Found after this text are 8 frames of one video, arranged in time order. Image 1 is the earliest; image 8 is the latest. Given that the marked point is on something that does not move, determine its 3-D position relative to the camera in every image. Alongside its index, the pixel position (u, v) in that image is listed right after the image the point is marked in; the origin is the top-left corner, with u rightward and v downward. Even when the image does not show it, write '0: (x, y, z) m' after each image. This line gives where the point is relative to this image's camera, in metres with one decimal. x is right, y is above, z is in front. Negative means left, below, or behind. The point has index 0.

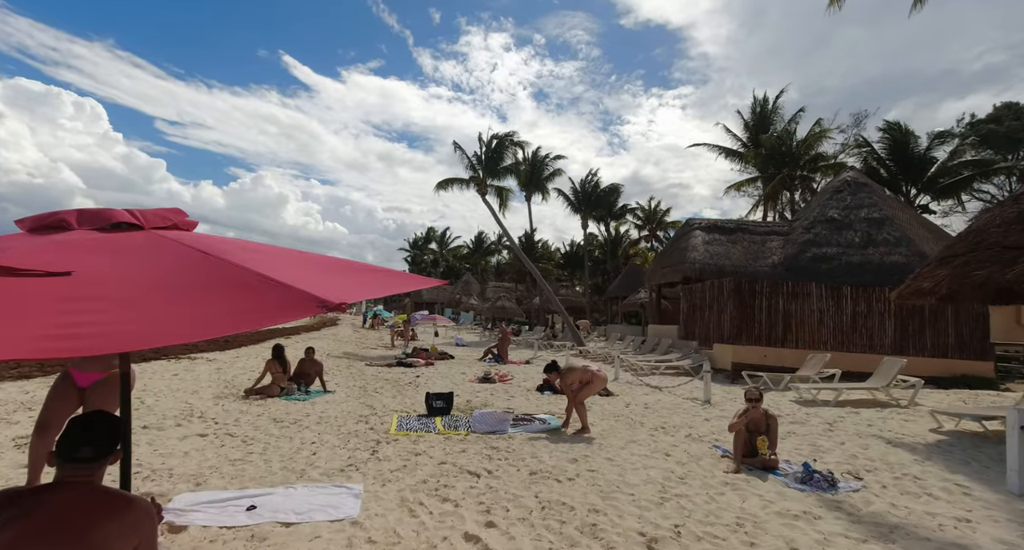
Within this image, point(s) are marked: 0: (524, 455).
0: (+0.1, -2.1, +5.5) m
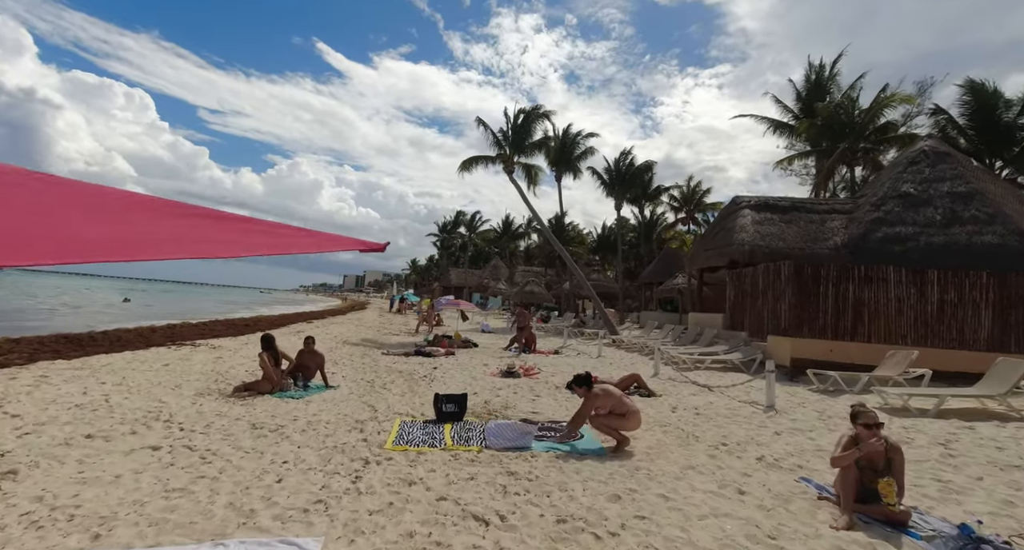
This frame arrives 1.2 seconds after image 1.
0: (+0.3, -1.9, +4.2) m
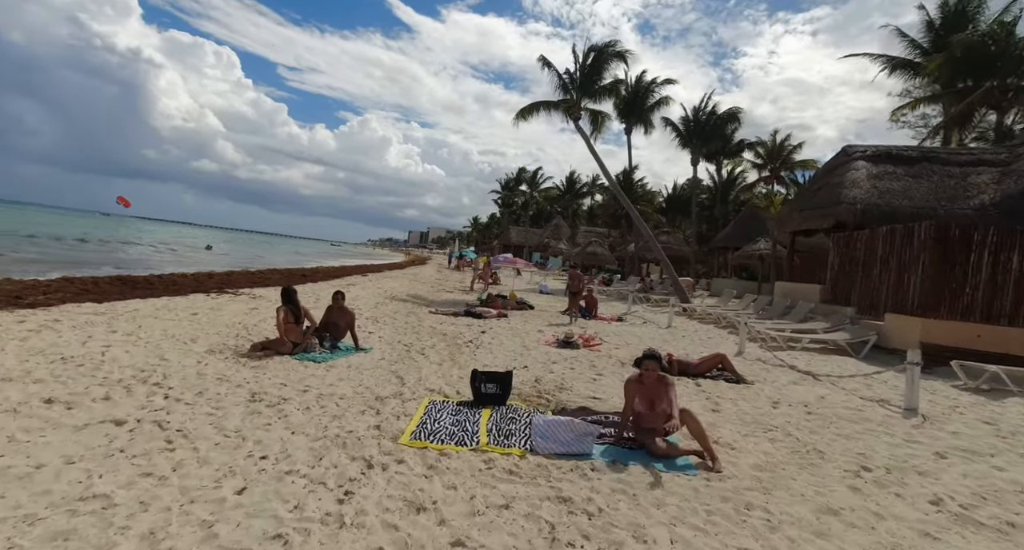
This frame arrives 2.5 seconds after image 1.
0: (+0.6, -1.5, +2.8) m
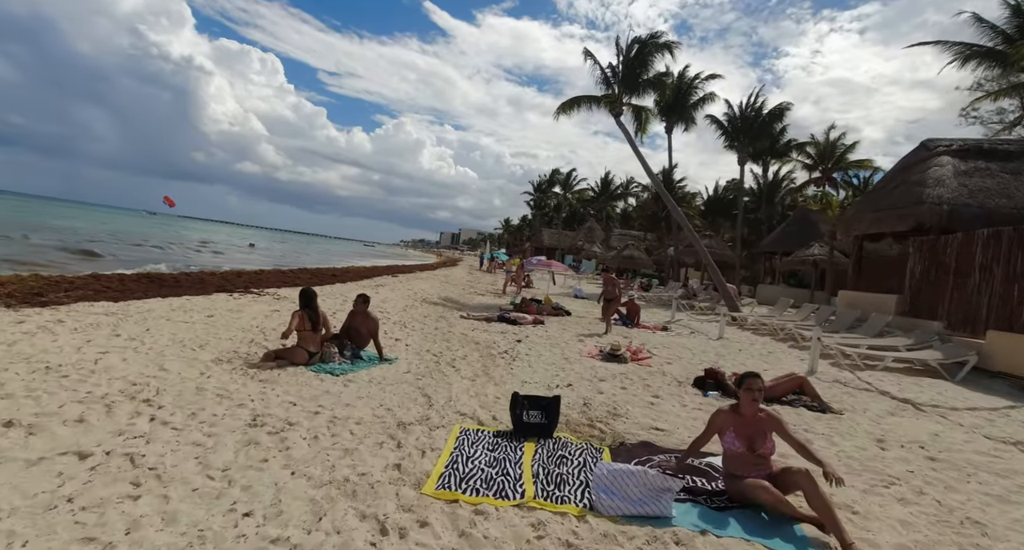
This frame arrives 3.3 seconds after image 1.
0: (+0.9, -1.6, +1.8) m
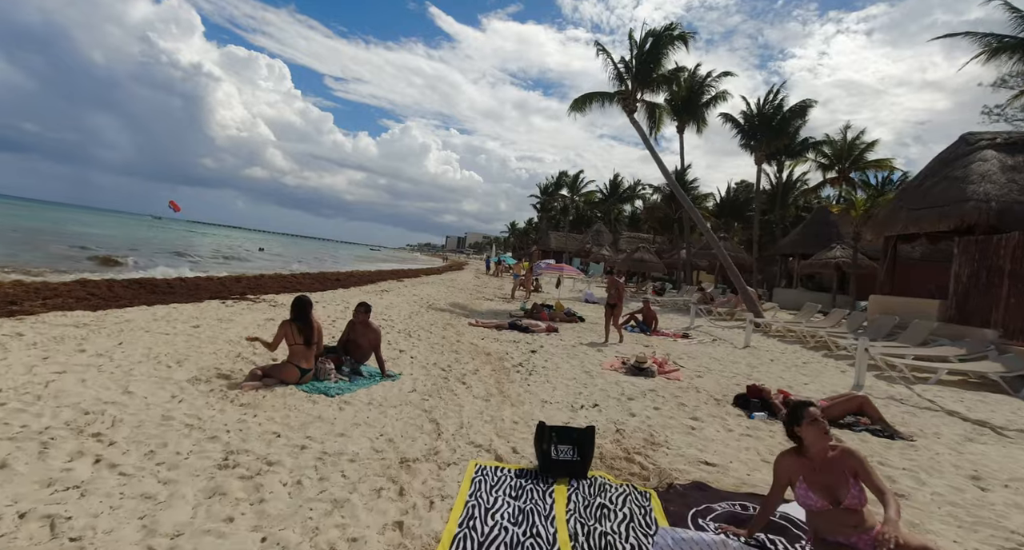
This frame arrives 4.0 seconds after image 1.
0: (+1.1, -1.6, +1.1) m
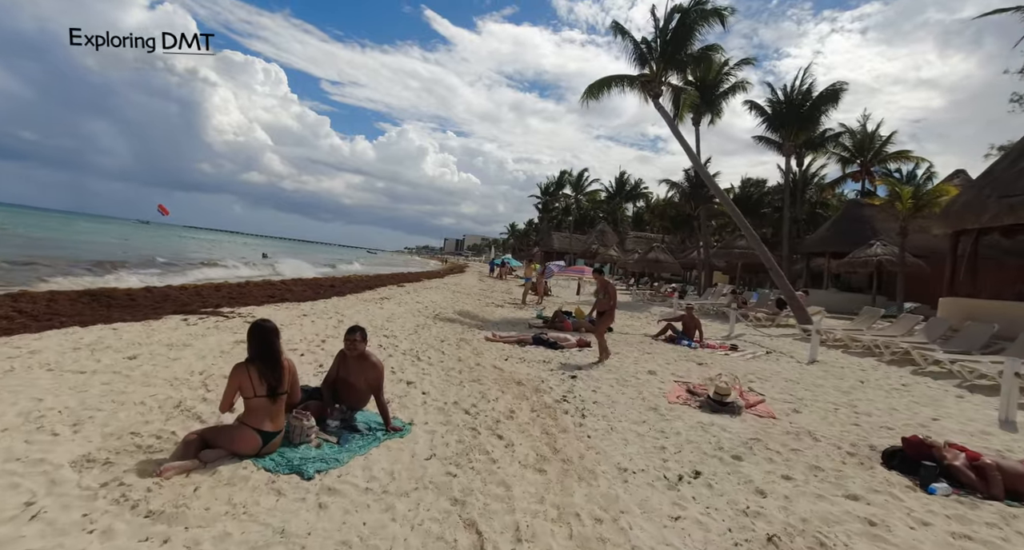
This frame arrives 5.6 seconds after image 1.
0: (+1.6, -1.6, -0.7) m
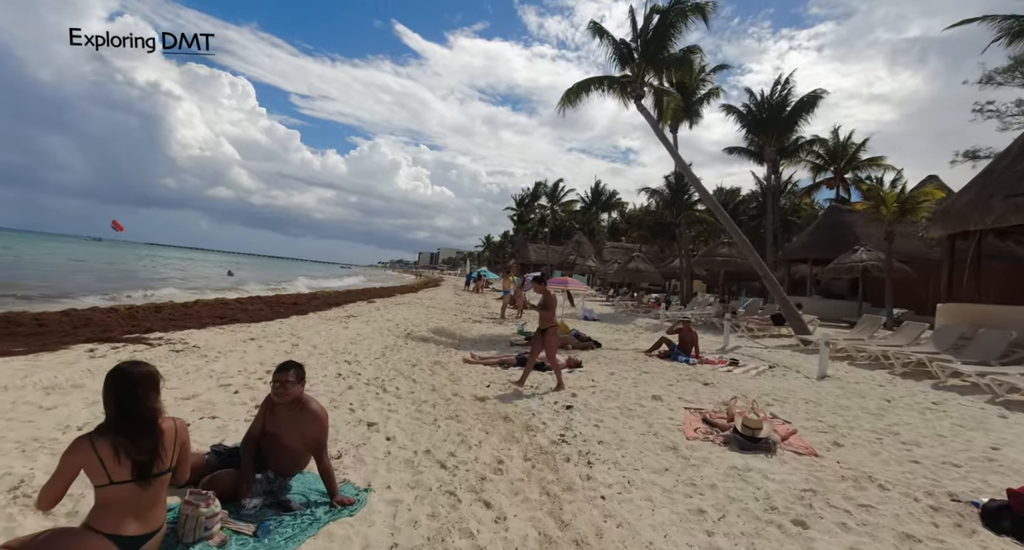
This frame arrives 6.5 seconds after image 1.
0: (+1.8, -1.6, -1.8) m
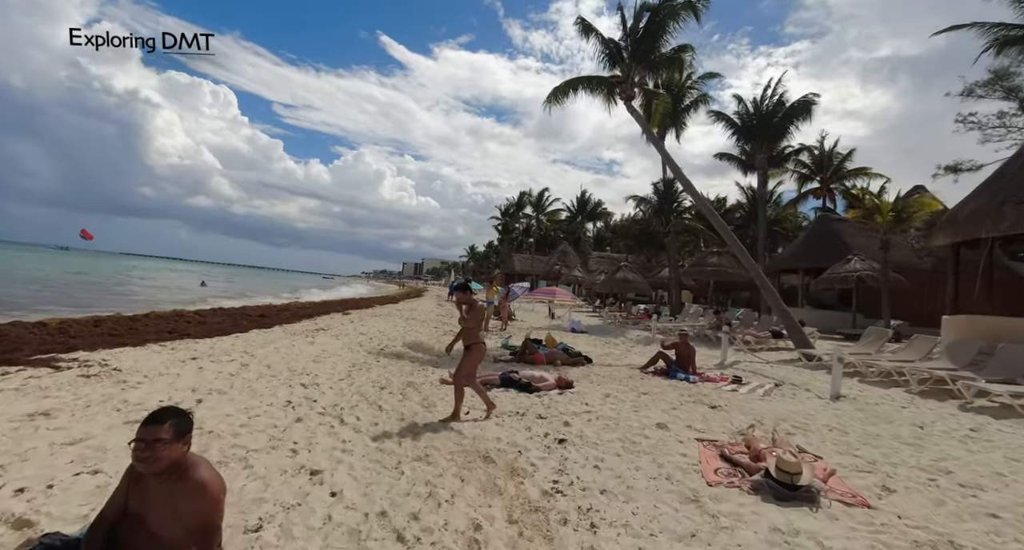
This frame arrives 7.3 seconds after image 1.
0: (+1.9, -1.5, -2.7) m
